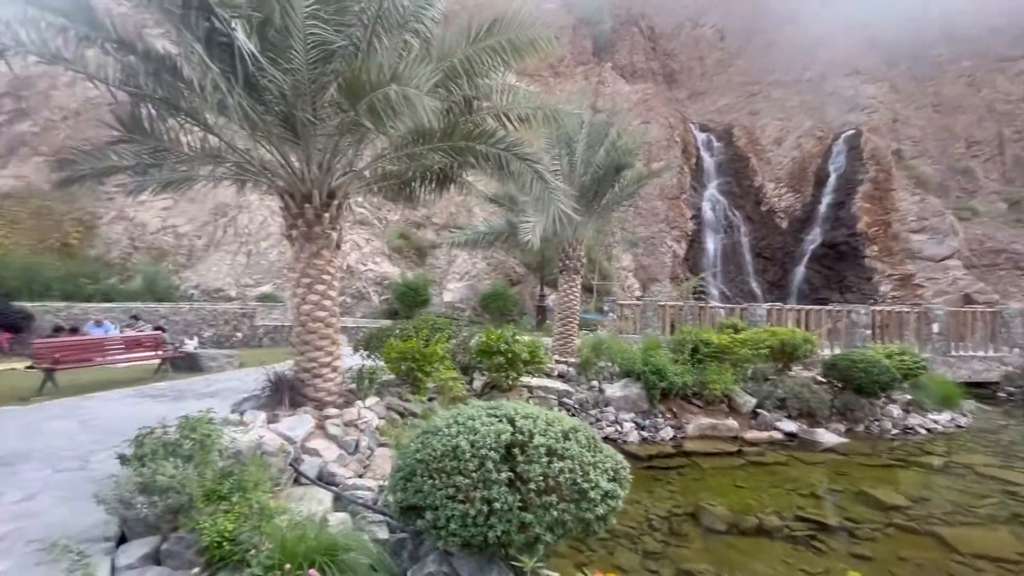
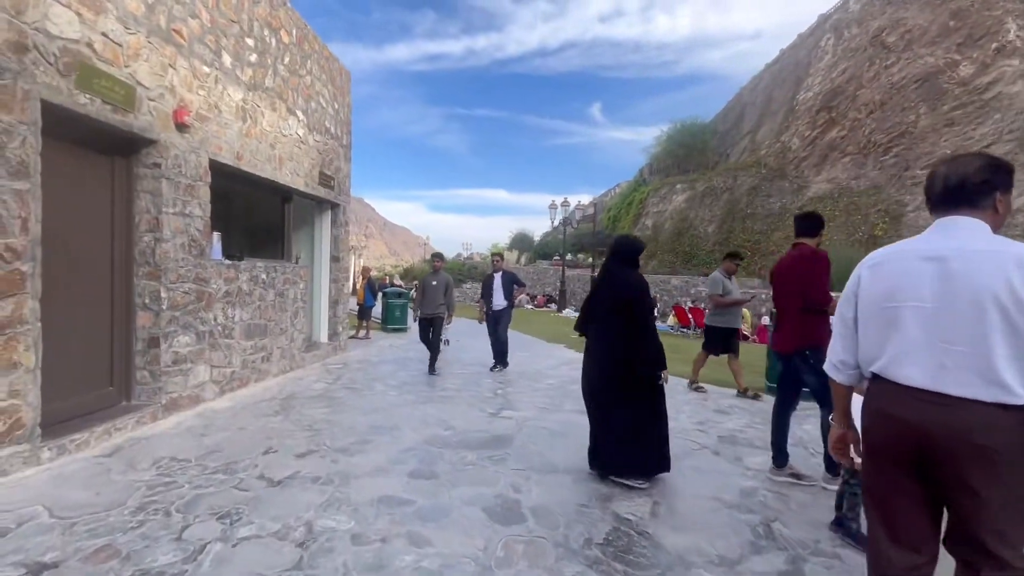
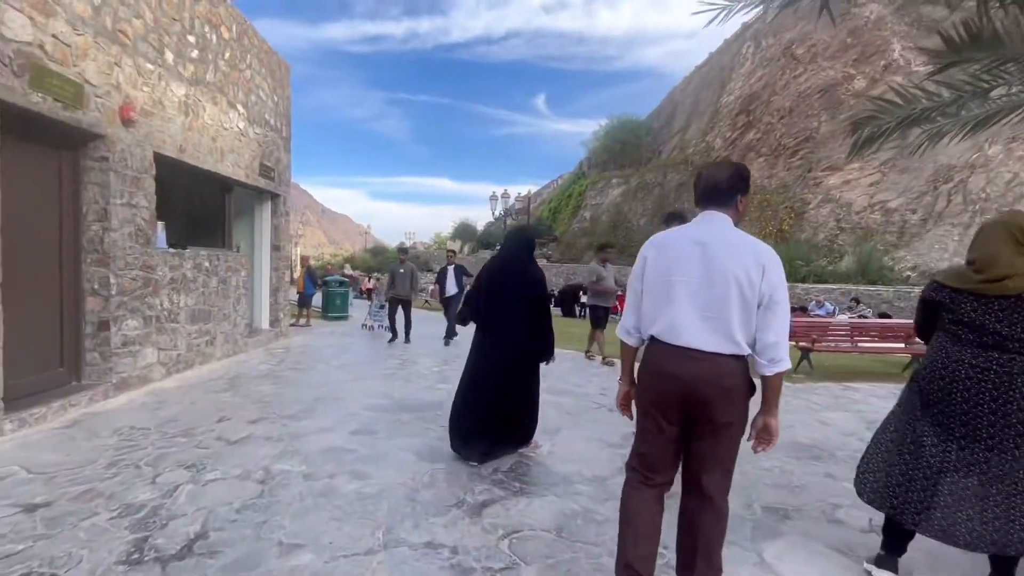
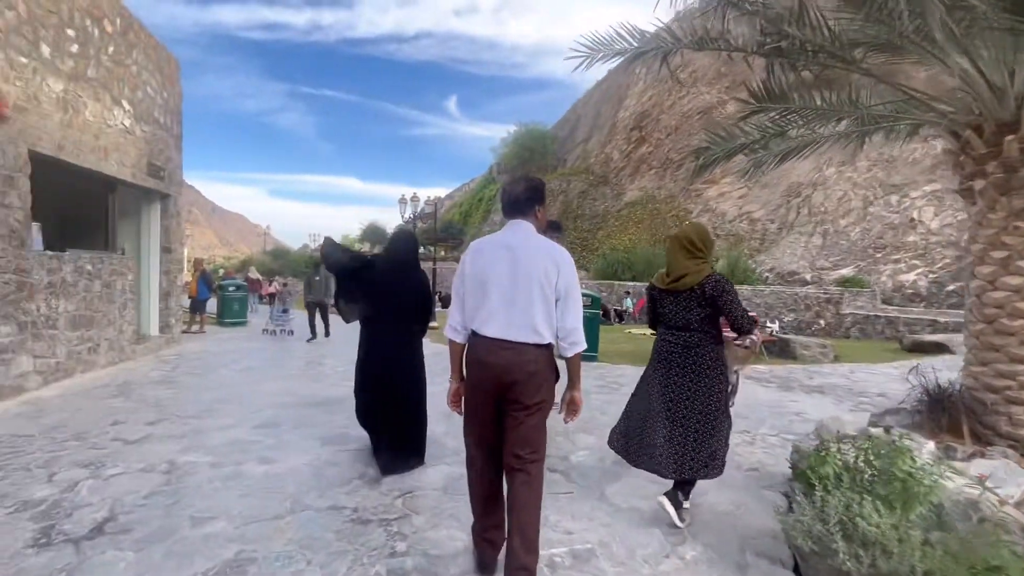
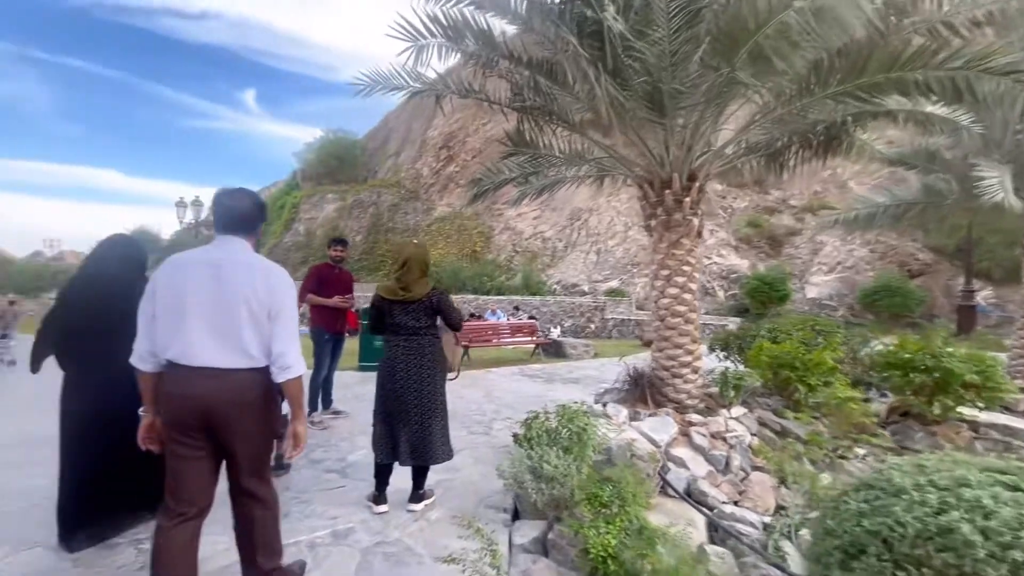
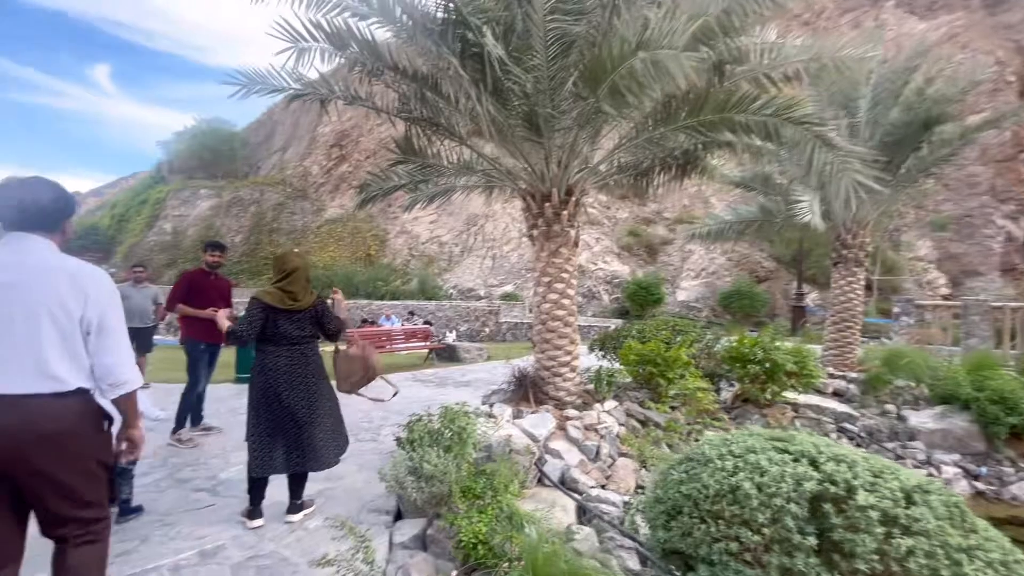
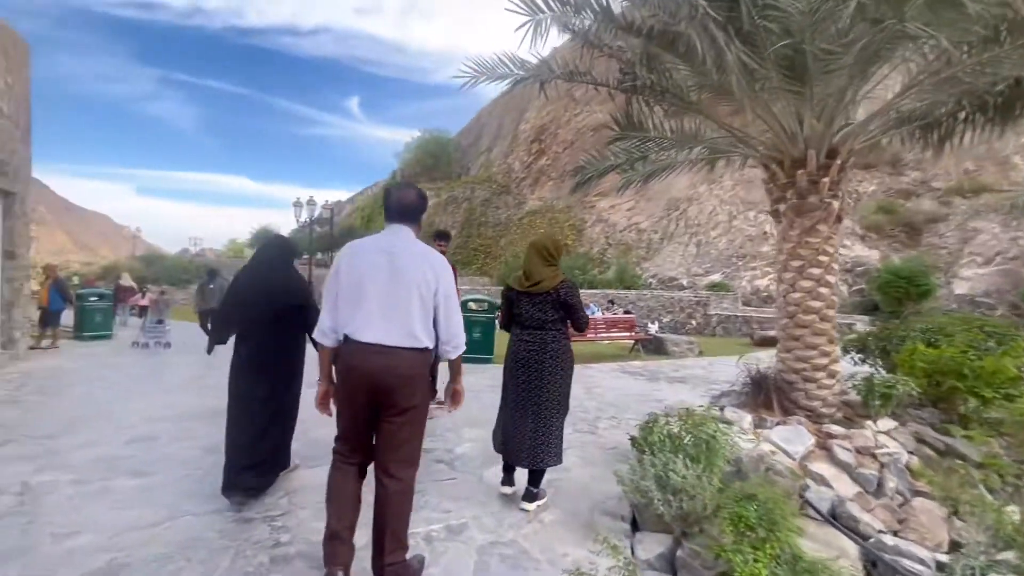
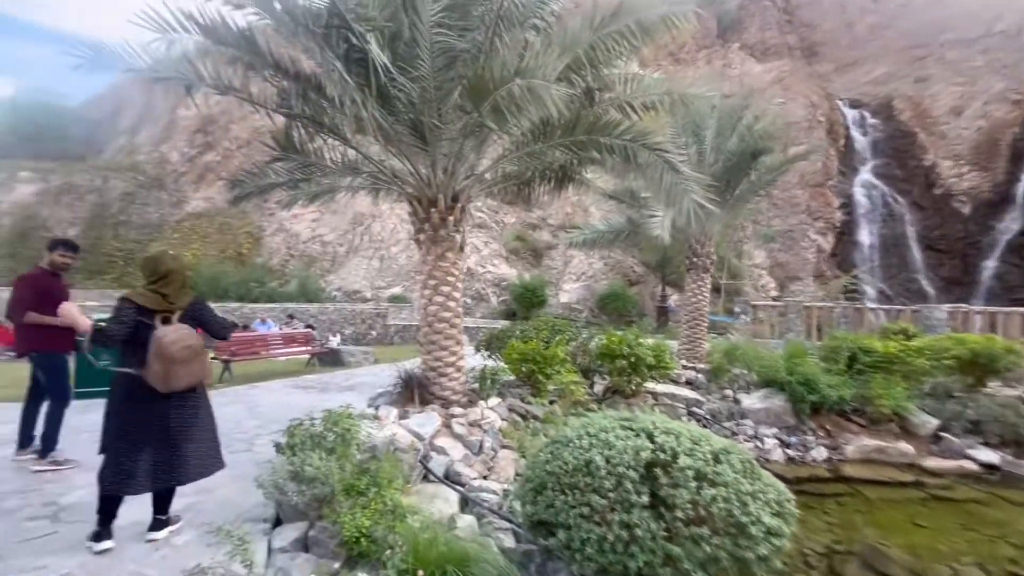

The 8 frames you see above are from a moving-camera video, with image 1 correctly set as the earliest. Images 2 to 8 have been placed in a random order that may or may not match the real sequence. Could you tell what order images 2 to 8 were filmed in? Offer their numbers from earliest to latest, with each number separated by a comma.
8, 6, 5, 7, 4, 3, 2
